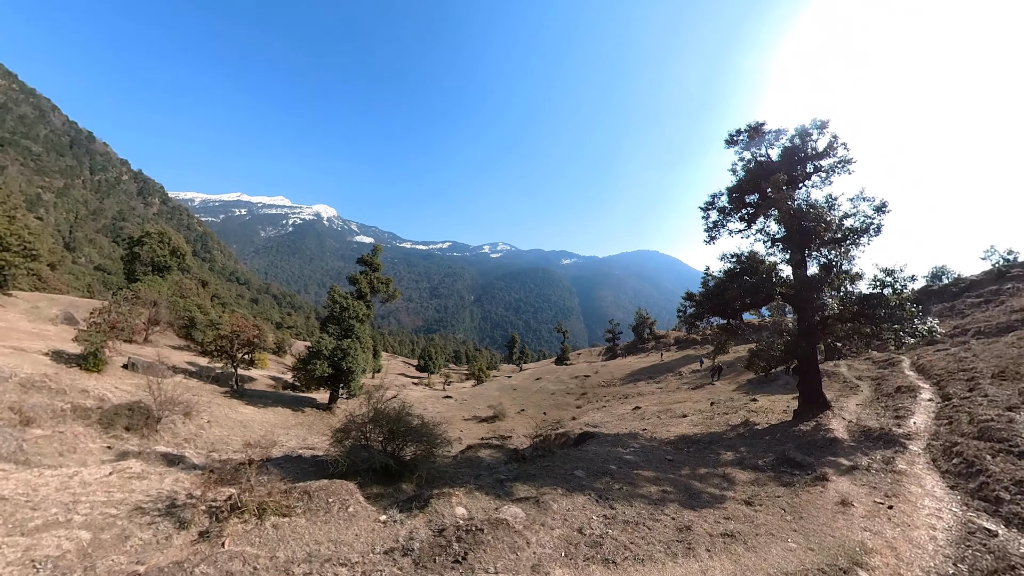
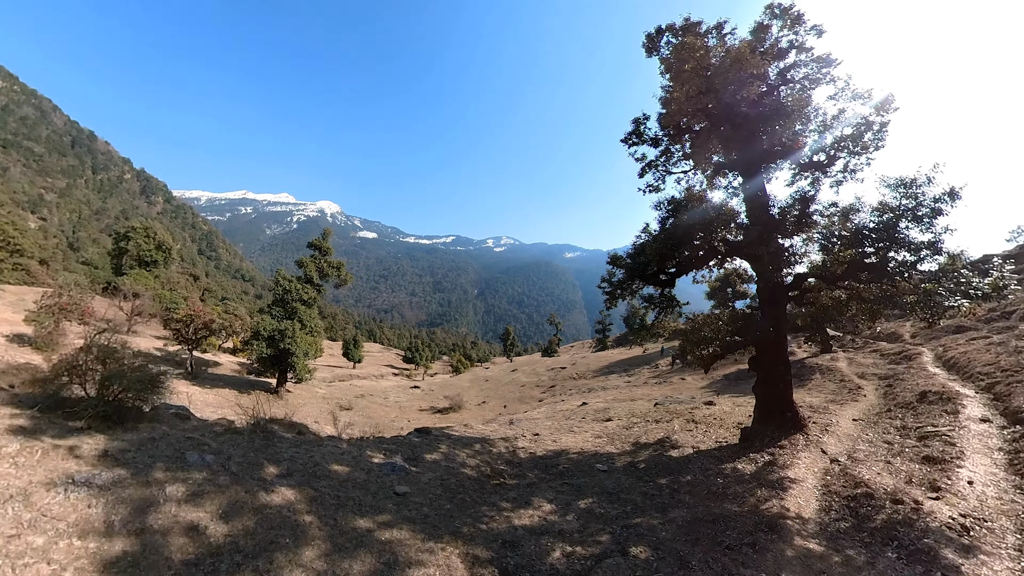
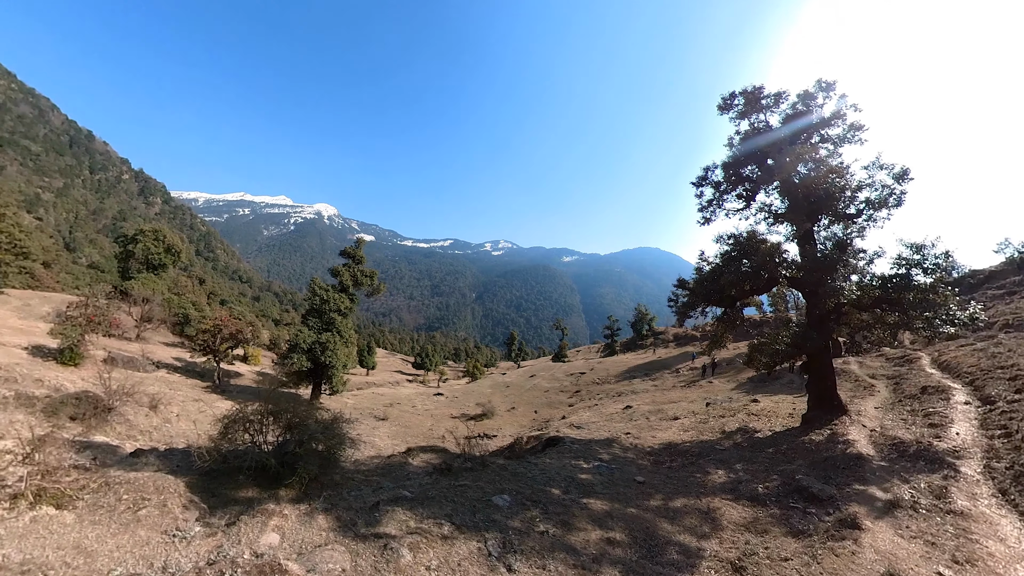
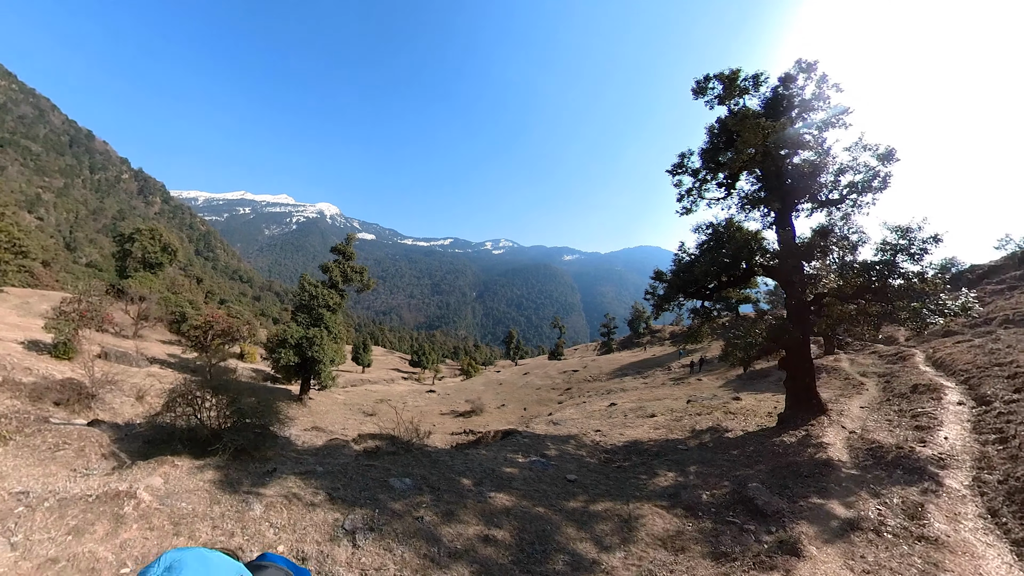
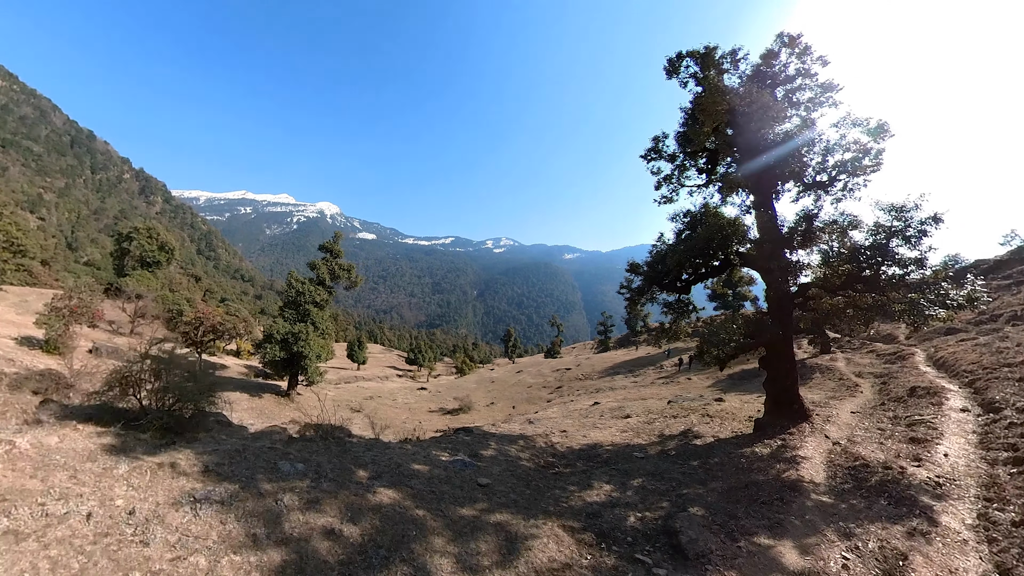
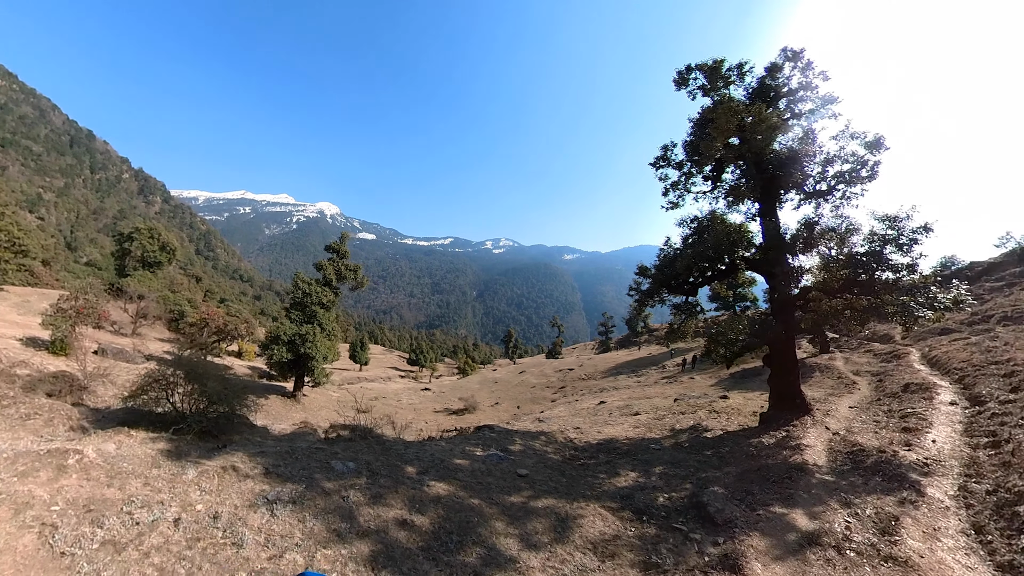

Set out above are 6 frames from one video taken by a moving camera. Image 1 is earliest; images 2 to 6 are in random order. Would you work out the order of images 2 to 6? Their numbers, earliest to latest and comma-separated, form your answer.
3, 4, 6, 5, 2
